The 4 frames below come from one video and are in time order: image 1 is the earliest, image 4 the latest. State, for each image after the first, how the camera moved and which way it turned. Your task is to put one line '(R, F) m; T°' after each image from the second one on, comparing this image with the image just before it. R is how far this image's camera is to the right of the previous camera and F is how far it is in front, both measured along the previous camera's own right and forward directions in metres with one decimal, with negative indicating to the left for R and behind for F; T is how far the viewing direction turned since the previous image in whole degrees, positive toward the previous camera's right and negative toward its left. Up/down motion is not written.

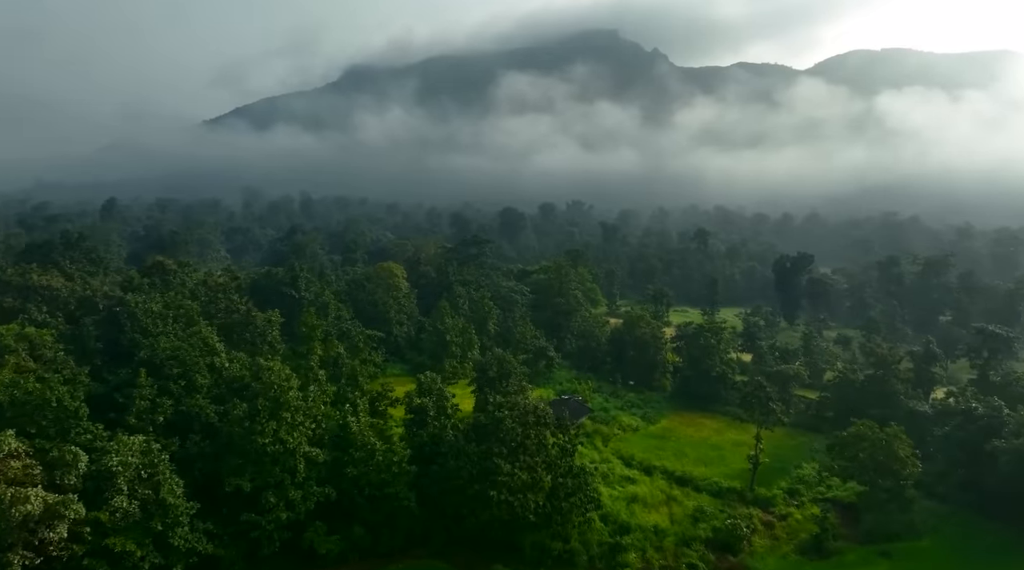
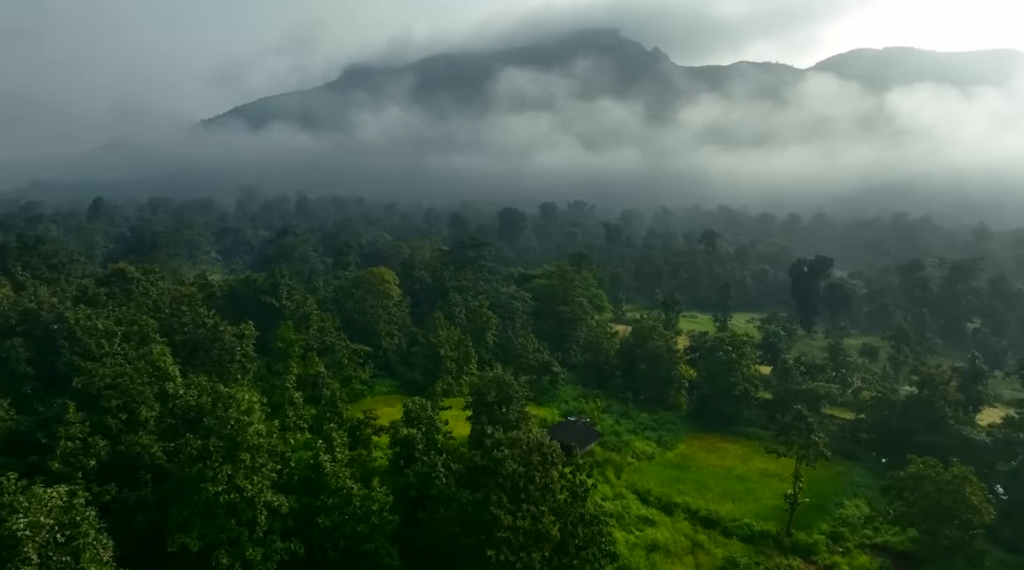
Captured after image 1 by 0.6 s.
(0.0, +4.6) m; 0°
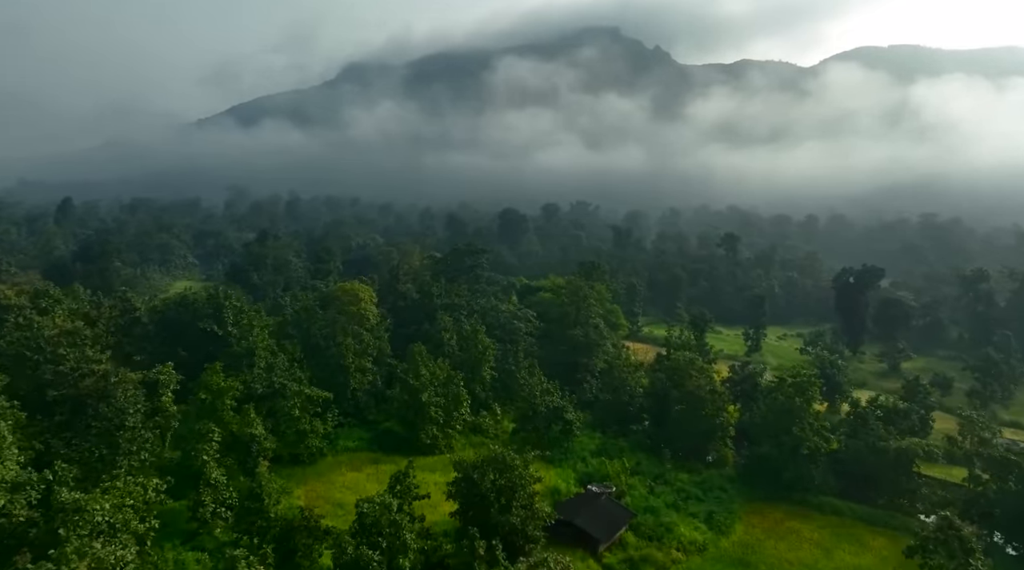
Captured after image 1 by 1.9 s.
(-0.1, +10.1) m; 0°
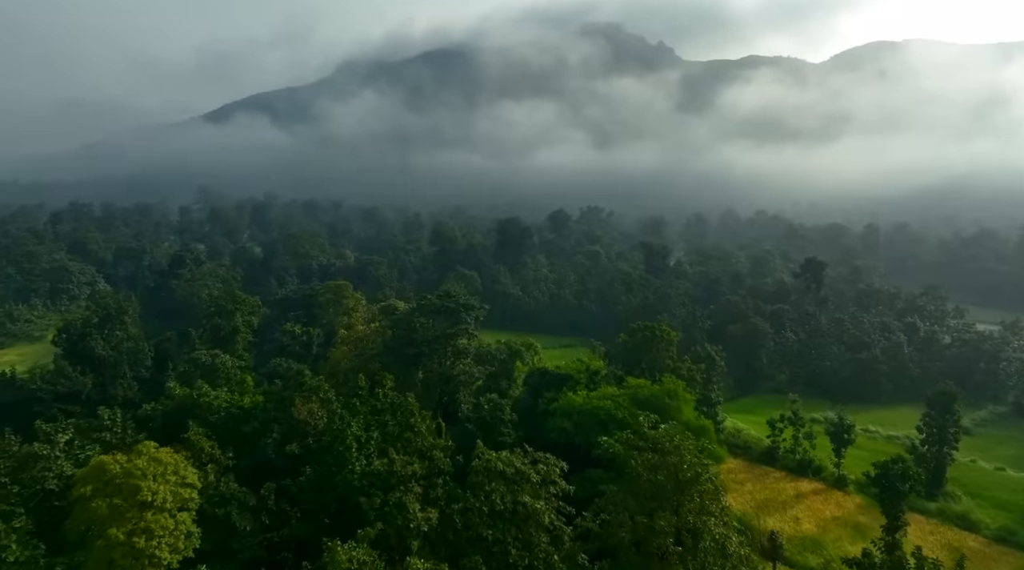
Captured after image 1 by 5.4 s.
(-0.3, +28.6) m; 0°
